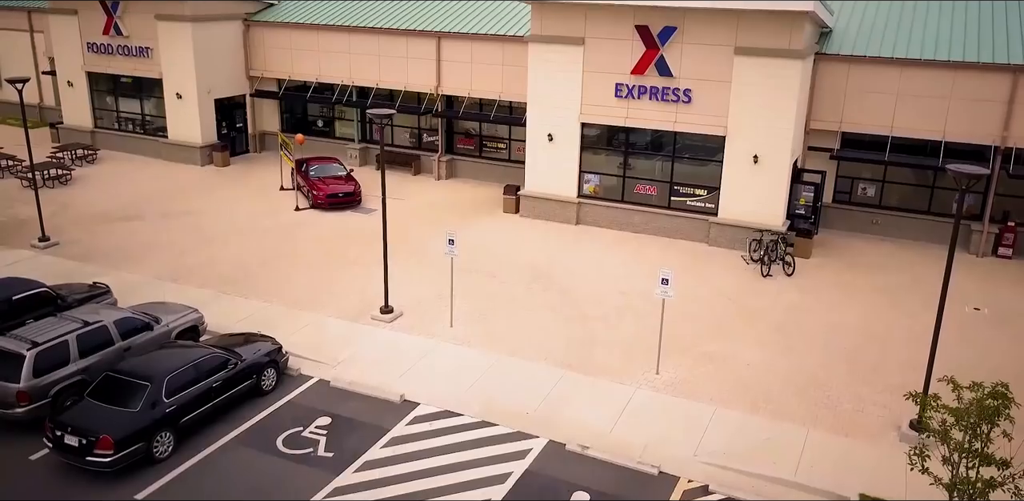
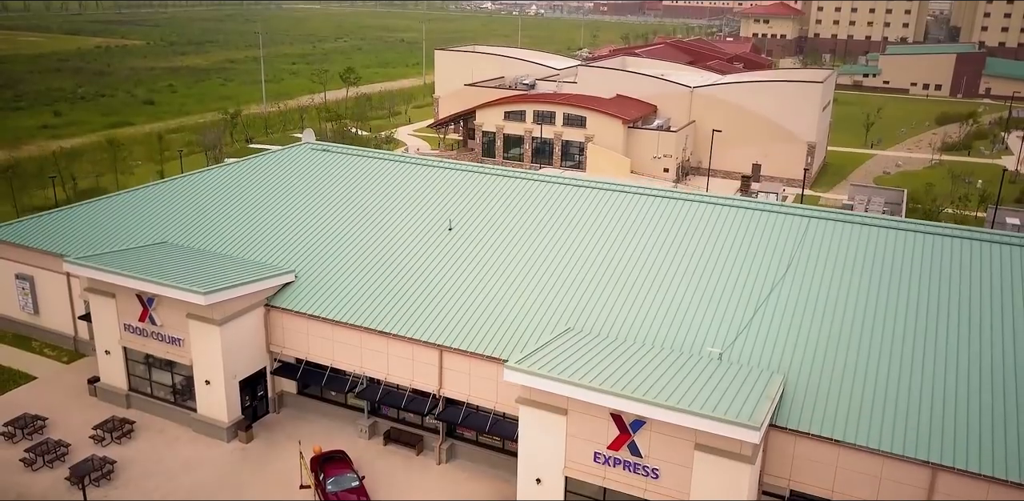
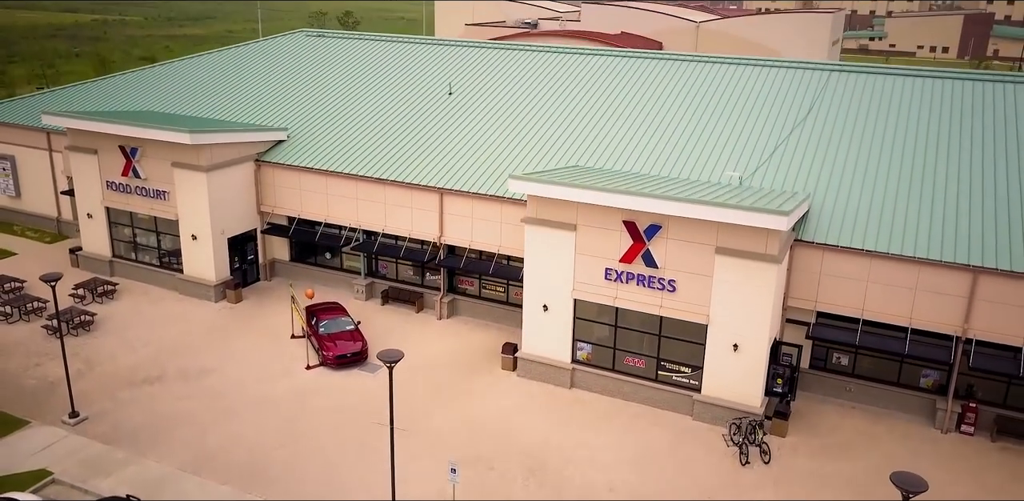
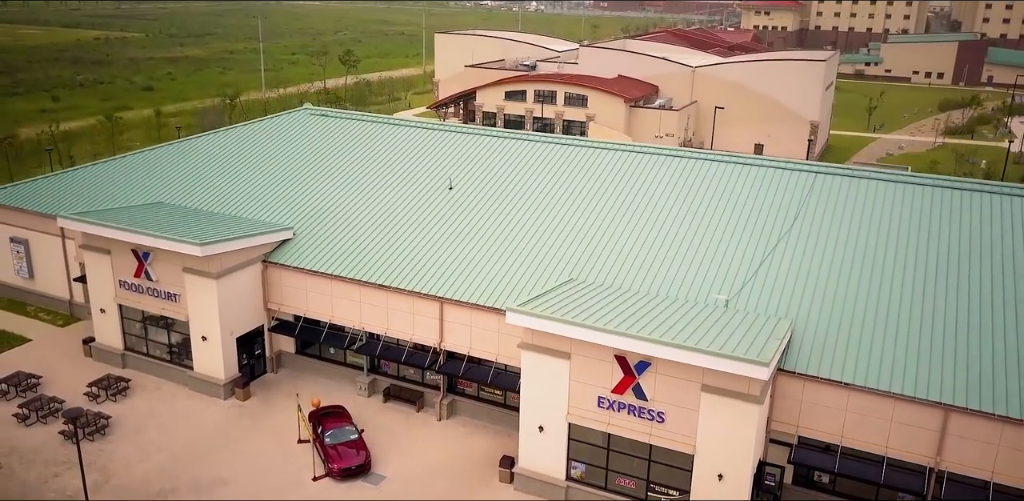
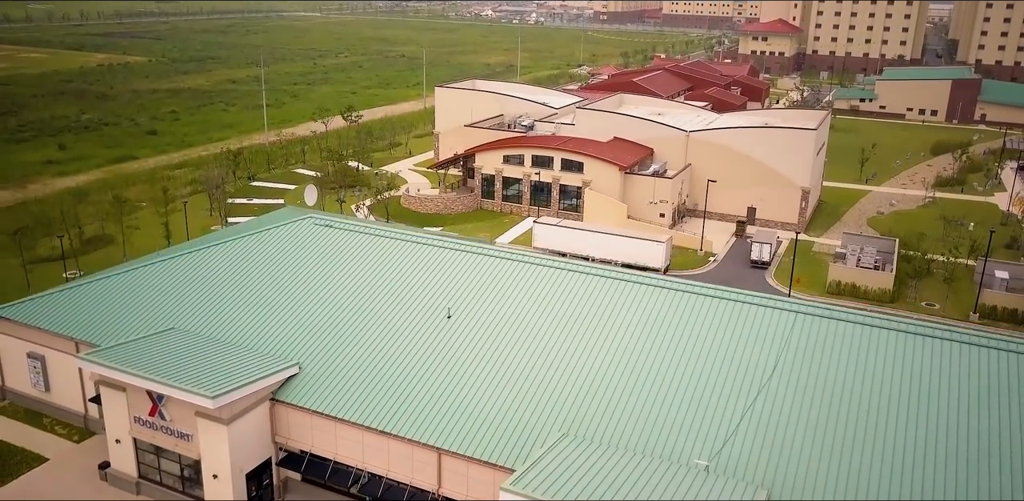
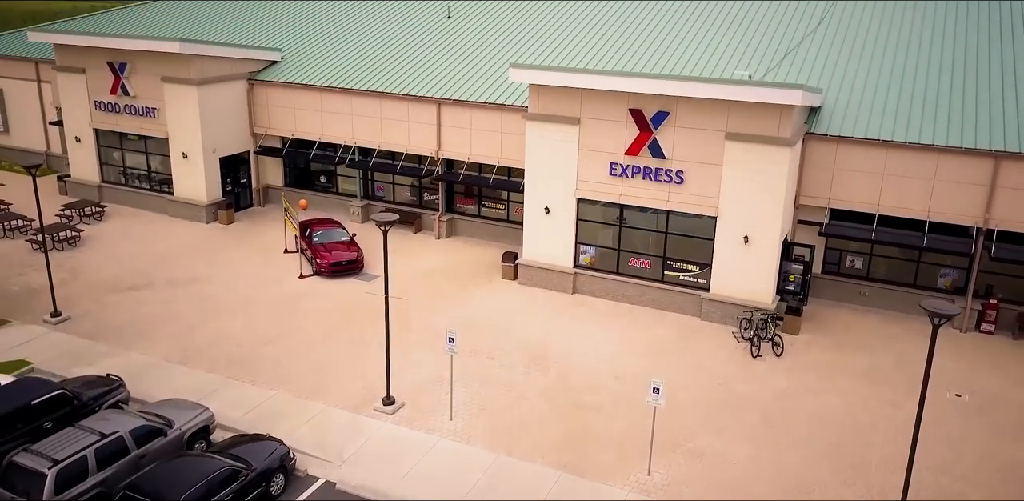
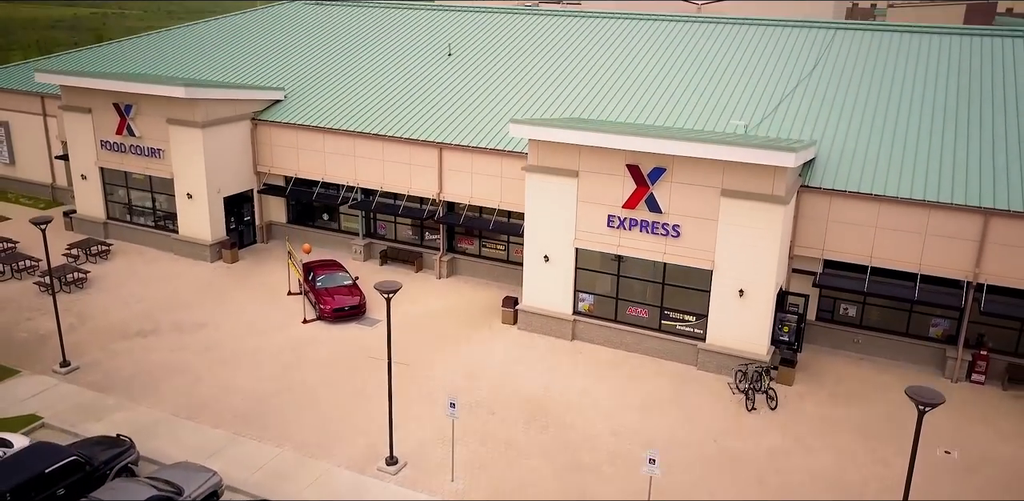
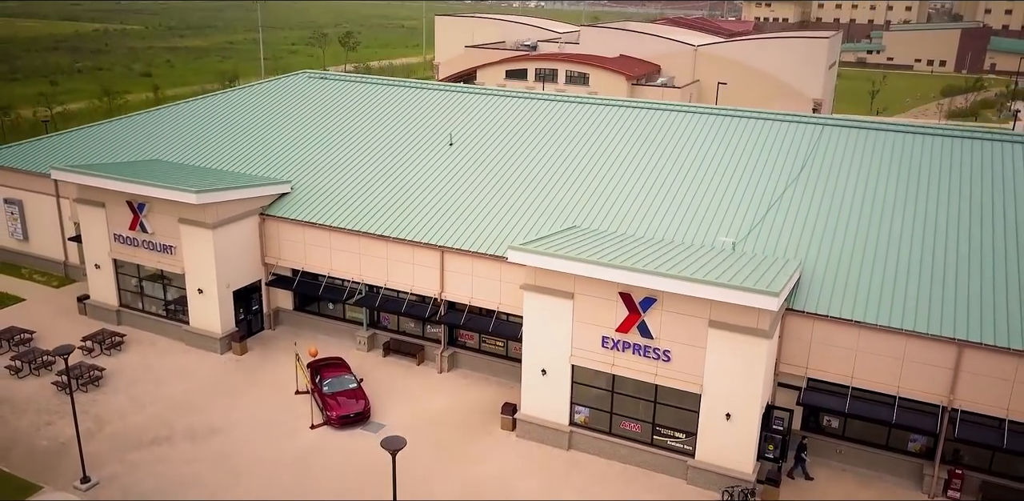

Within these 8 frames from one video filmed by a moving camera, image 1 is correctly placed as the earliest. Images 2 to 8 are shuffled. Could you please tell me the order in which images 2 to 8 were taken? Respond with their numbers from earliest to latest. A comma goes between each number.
6, 7, 3, 8, 4, 2, 5
